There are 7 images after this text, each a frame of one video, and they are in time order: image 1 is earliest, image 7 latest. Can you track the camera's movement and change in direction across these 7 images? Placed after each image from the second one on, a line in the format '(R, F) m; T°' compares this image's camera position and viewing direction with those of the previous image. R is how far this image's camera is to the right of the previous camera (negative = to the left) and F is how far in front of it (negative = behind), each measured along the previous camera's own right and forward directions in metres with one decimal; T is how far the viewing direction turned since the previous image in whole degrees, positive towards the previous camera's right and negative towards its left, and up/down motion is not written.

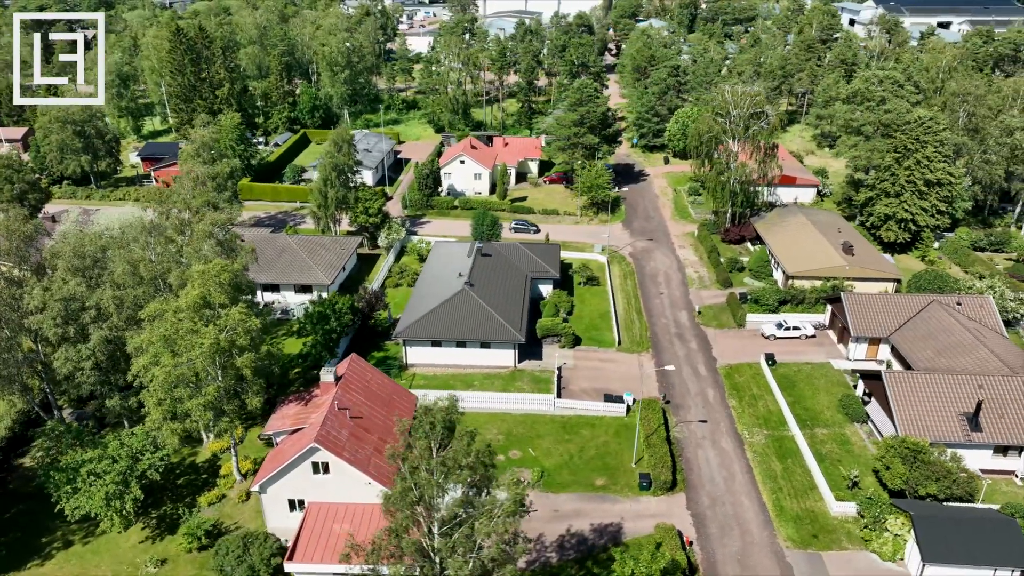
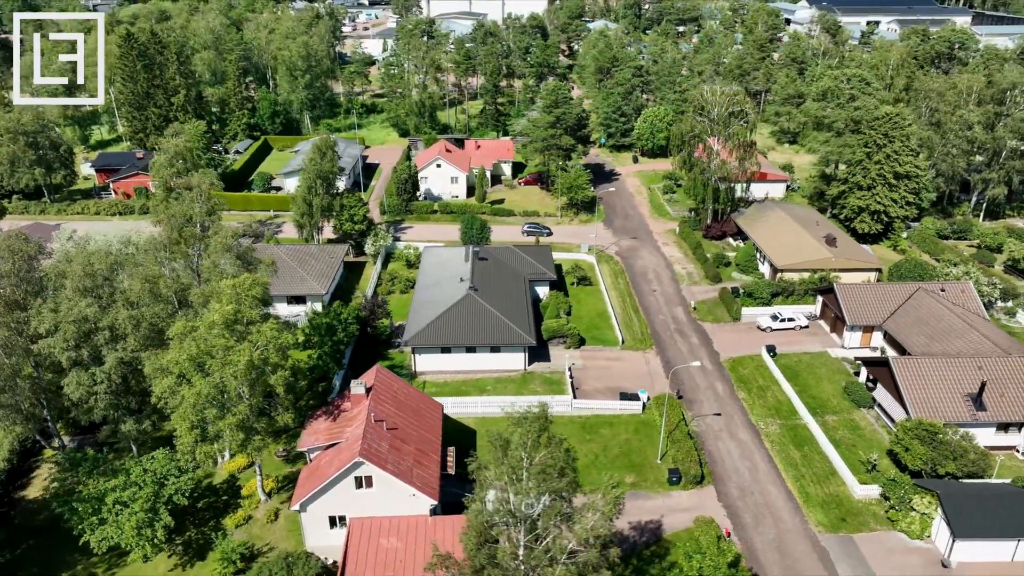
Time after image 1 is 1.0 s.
(-3.6, +0.1) m; +5°
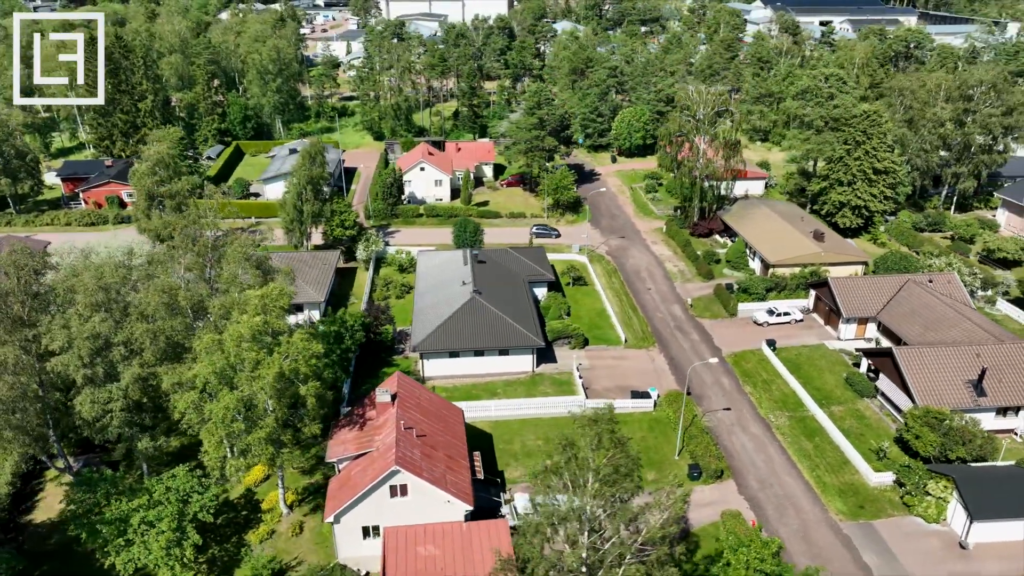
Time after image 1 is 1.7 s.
(-2.7, 0.0) m; +3°
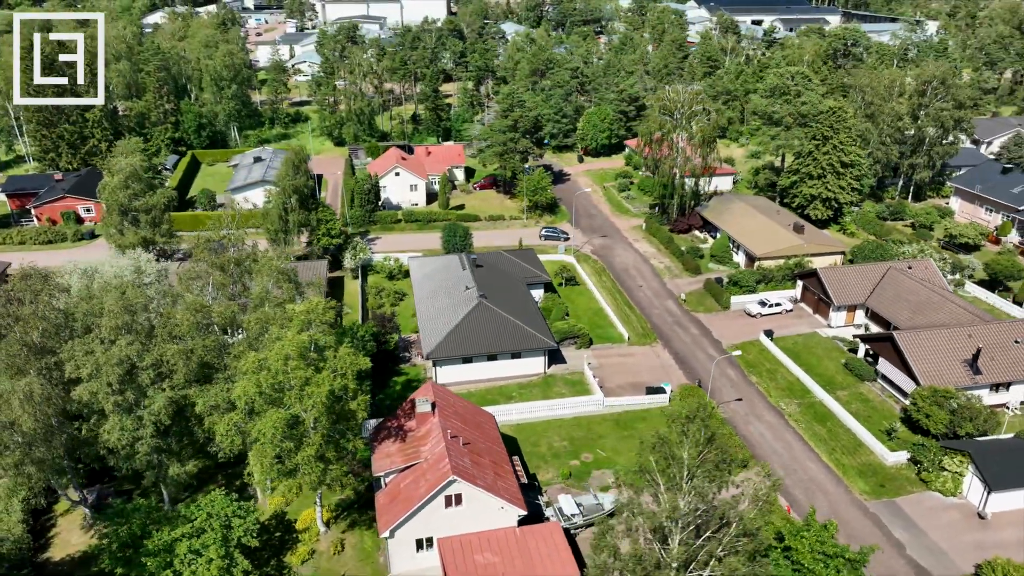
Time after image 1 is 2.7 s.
(-4.0, +0.1) m; +5°
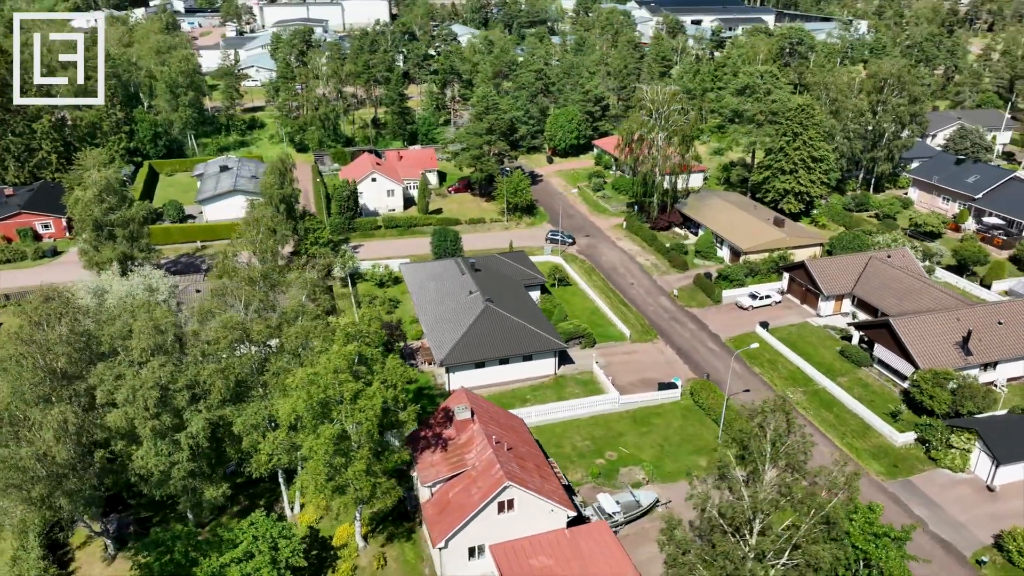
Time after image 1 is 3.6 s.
(-3.8, +0.1) m; +5°
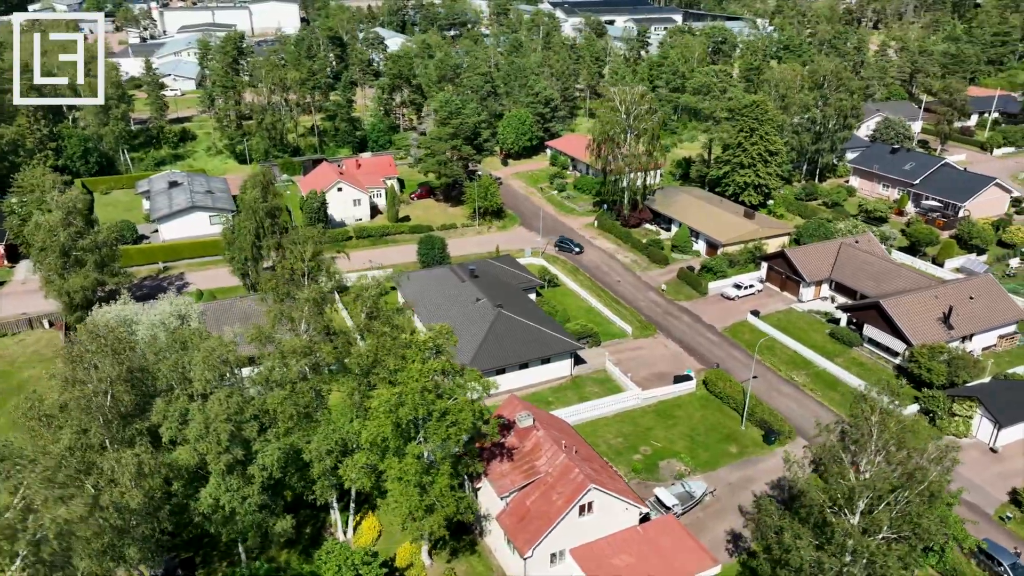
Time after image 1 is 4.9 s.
(-5.7, +0.3) m; +7°
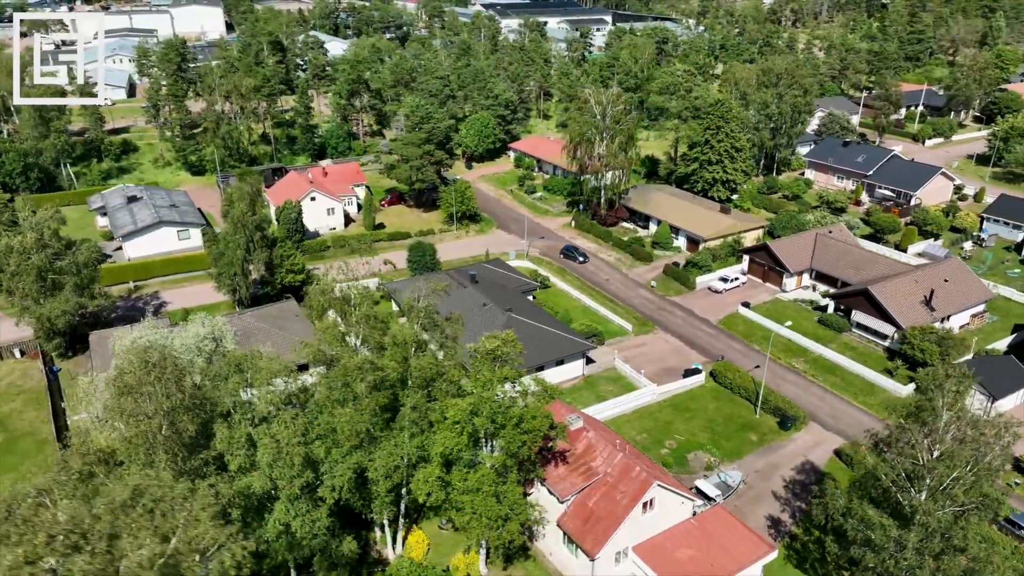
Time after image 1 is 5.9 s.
(-4.6, +0.2) m; +6°
